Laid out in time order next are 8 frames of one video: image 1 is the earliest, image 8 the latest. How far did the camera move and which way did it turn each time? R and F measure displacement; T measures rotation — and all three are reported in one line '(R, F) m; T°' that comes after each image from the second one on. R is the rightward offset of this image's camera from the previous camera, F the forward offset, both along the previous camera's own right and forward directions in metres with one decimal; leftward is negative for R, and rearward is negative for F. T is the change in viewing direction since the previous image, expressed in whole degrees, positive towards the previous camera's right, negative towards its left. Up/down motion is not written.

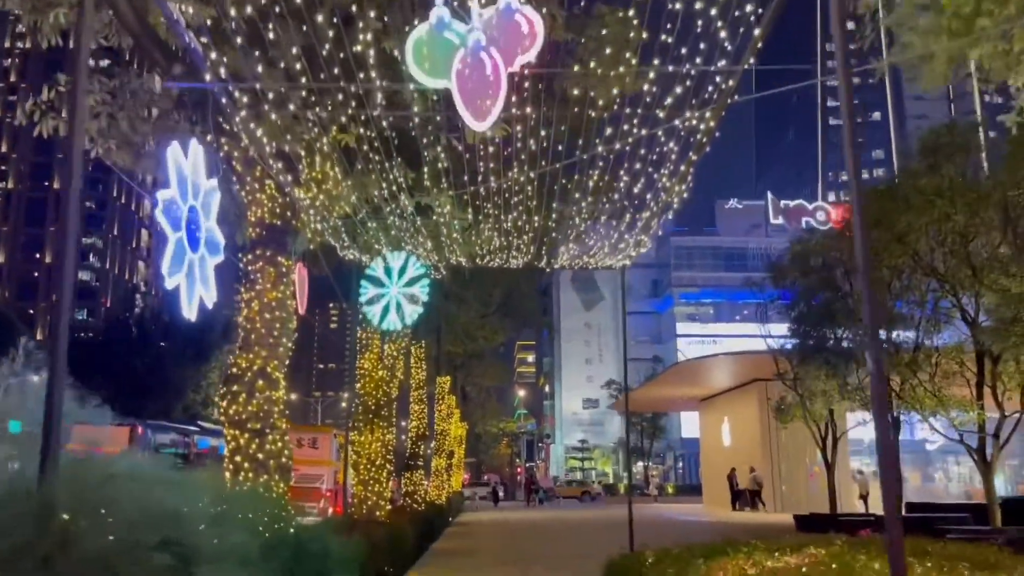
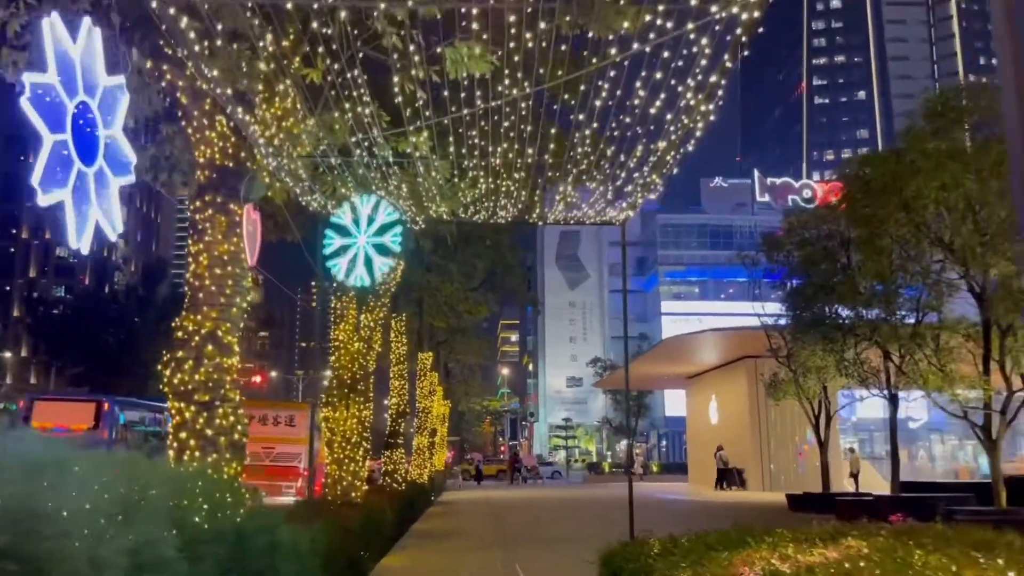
(0.0, +0.9) m; +1°
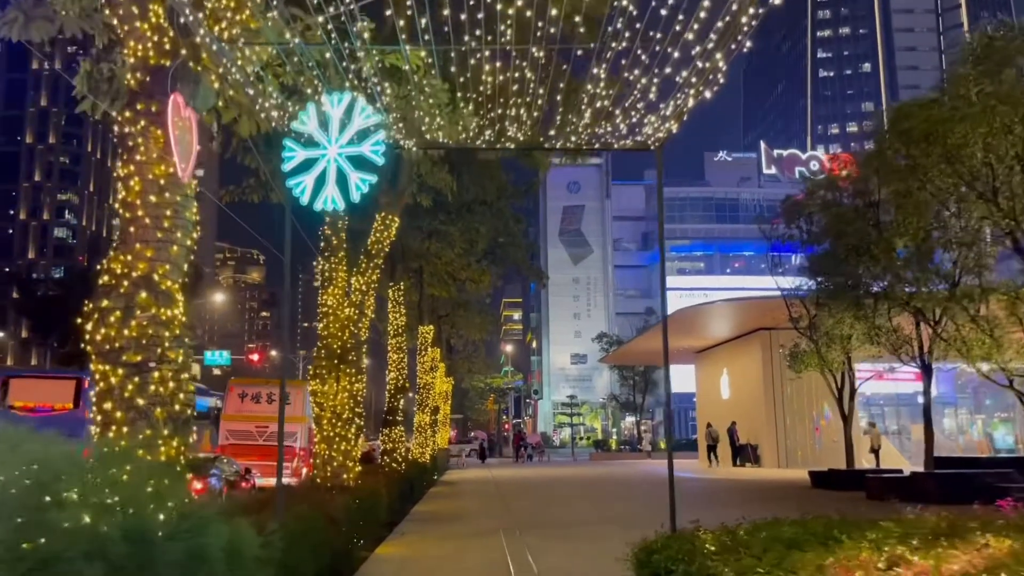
(-0.1, +1.3) m; 0°
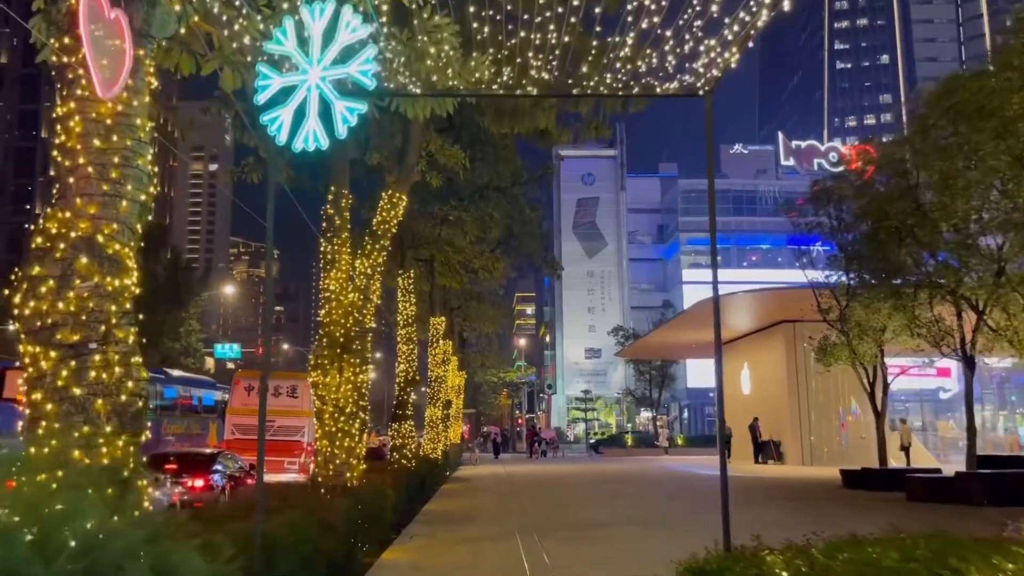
(-0.1, +0.9) m; -1°
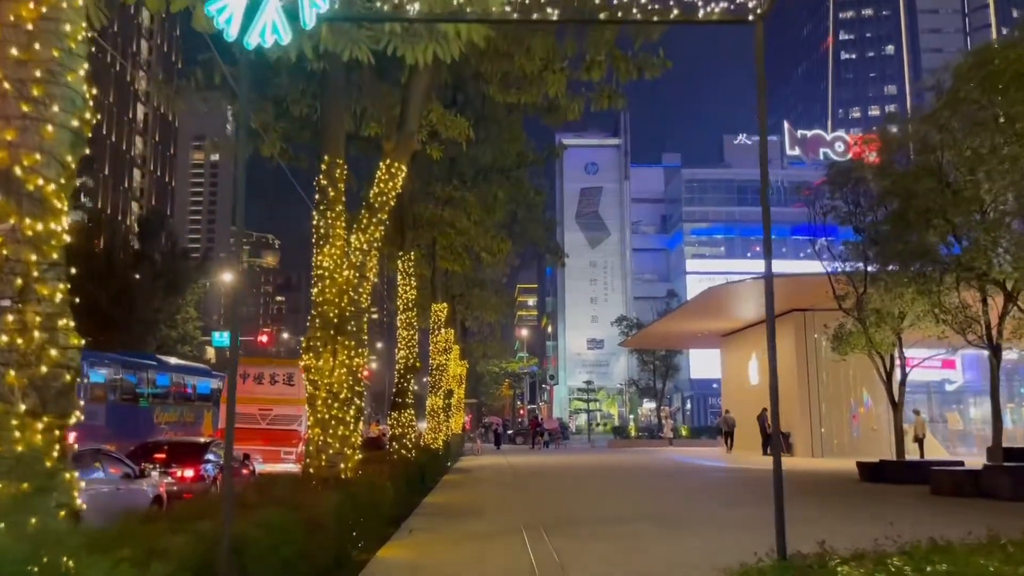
(-0.1, +0.8) m; 0°
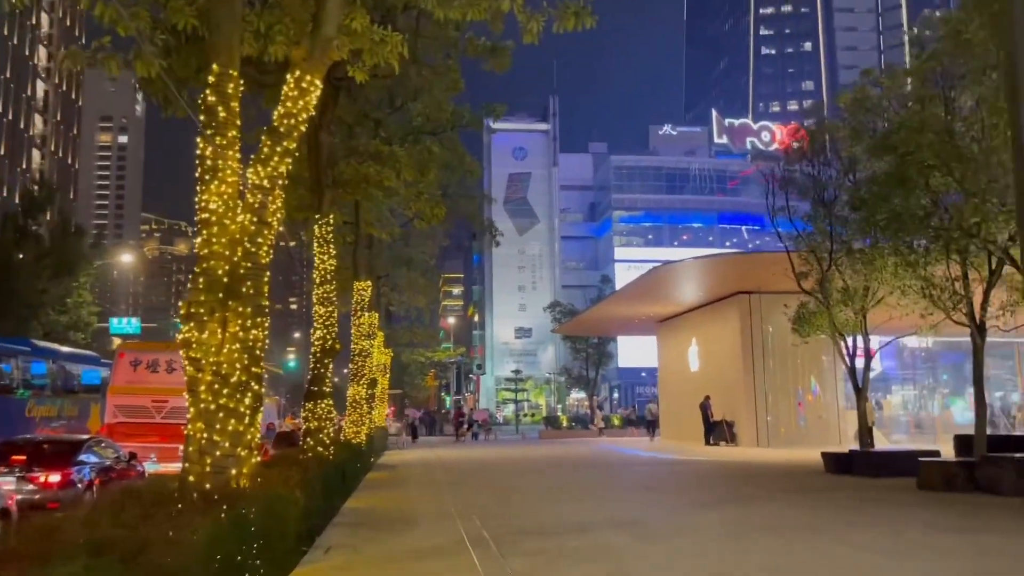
(-0.2, +2.1) m; +5°
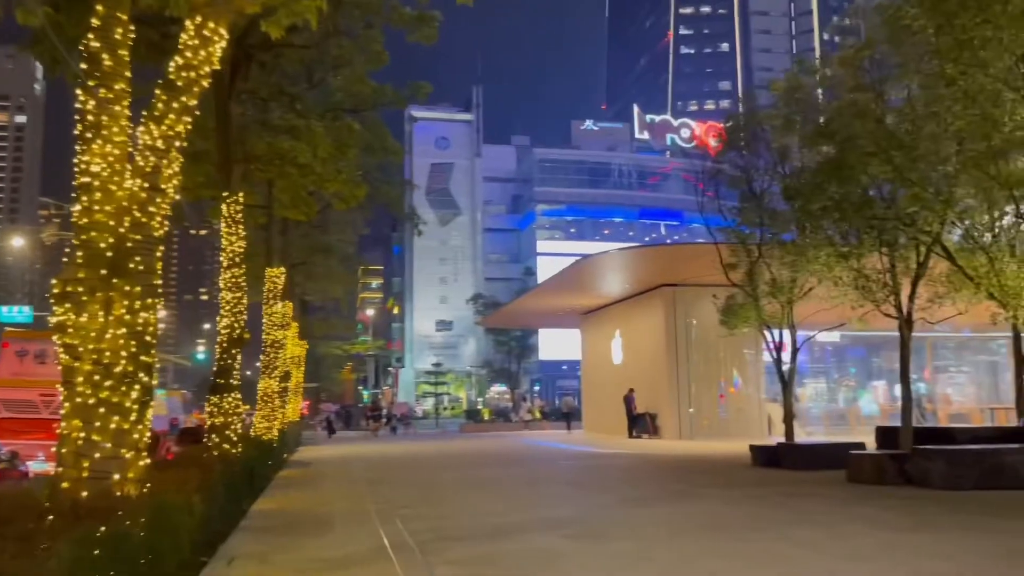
(-0.1, +0.7) m; +5°
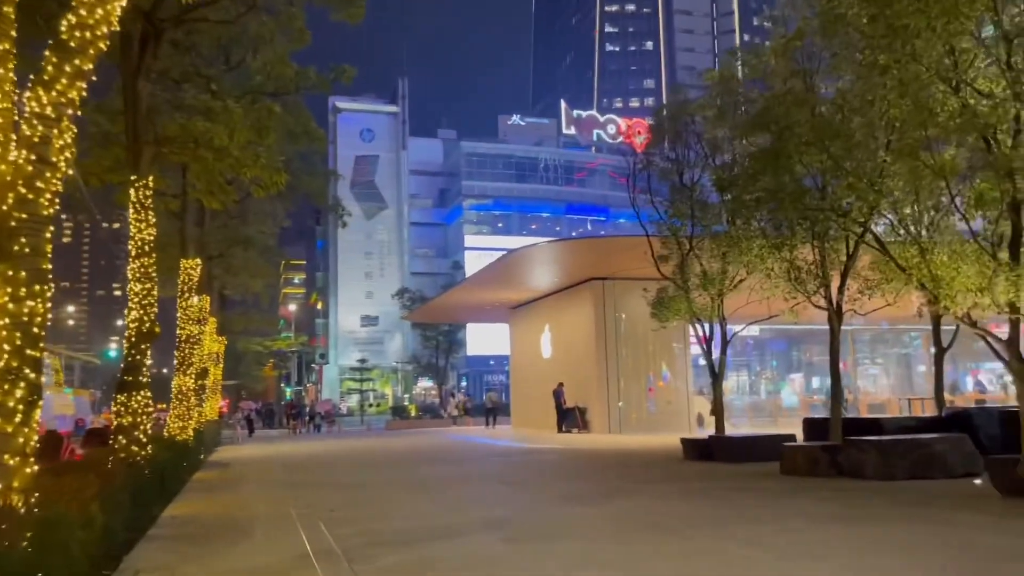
(-0.1, +0.5) m; +5°
